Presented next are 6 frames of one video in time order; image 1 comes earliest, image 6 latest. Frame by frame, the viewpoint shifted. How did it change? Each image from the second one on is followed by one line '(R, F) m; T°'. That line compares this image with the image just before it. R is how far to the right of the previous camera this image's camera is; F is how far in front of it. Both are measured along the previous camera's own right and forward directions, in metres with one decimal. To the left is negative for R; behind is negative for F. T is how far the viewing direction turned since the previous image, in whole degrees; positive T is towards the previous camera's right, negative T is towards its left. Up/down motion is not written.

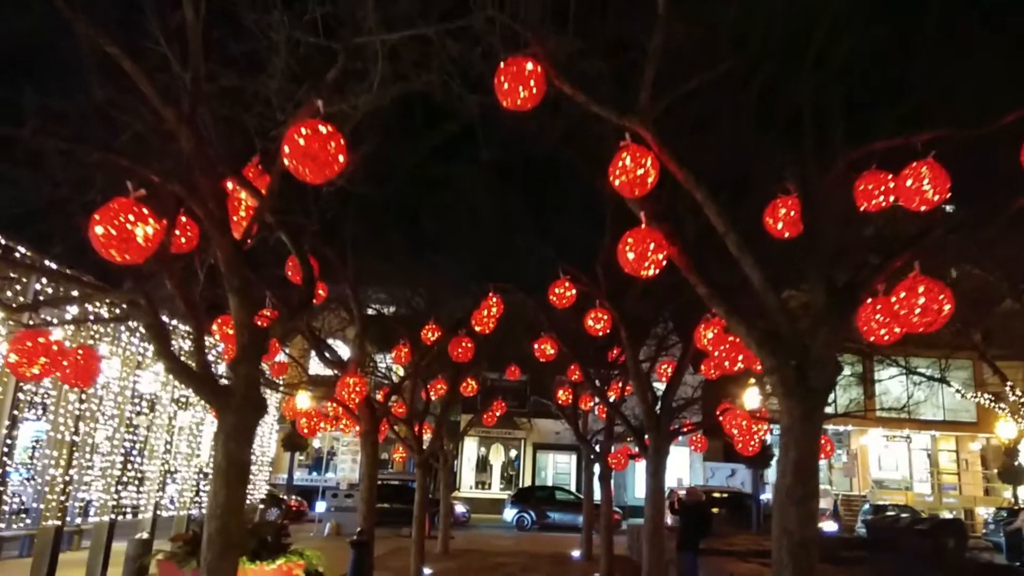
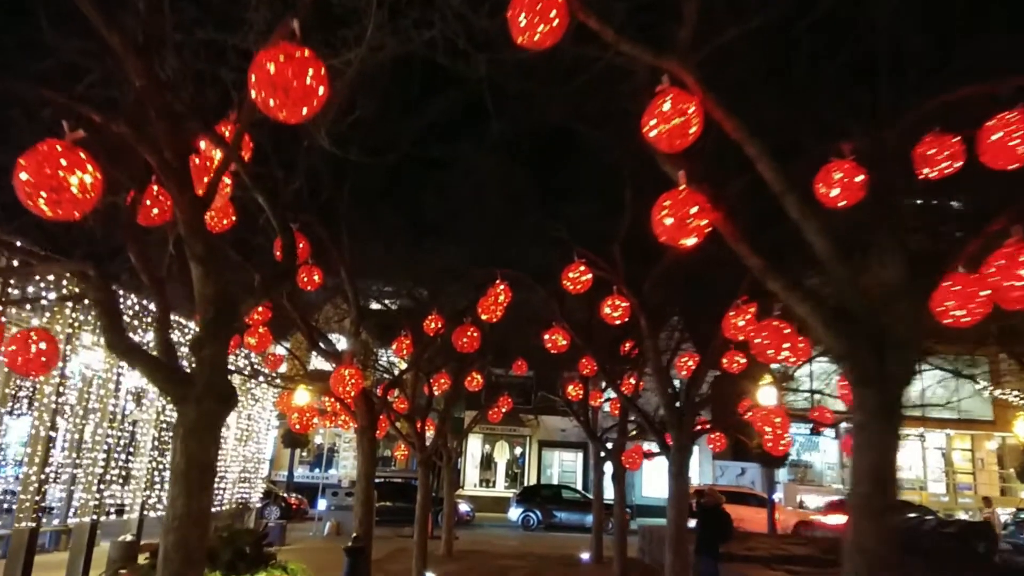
(-0.1, +0.8) m; 0°
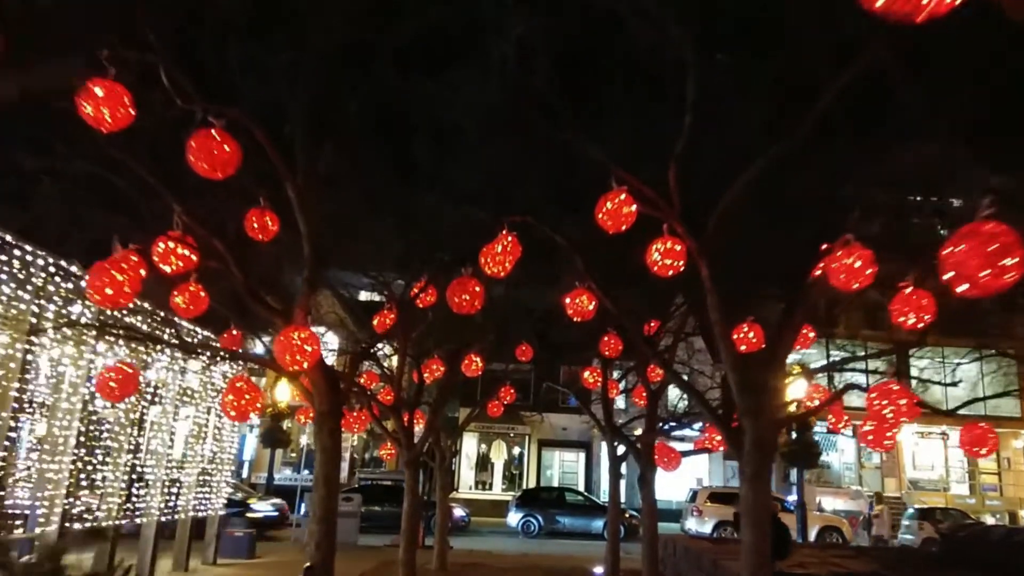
(-0.2, +2.4) m; 0°
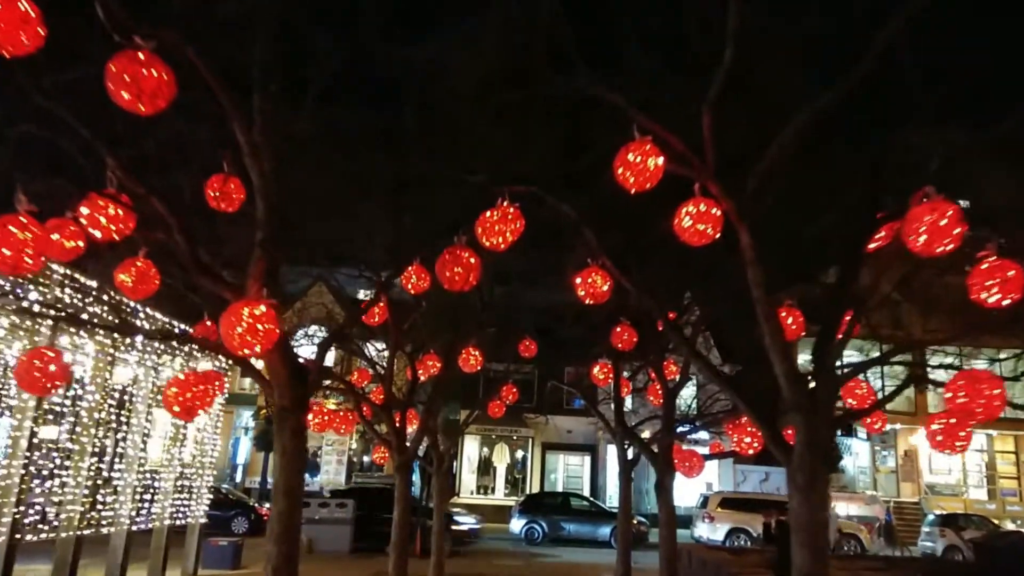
(0.0, +1.1) m; 0°
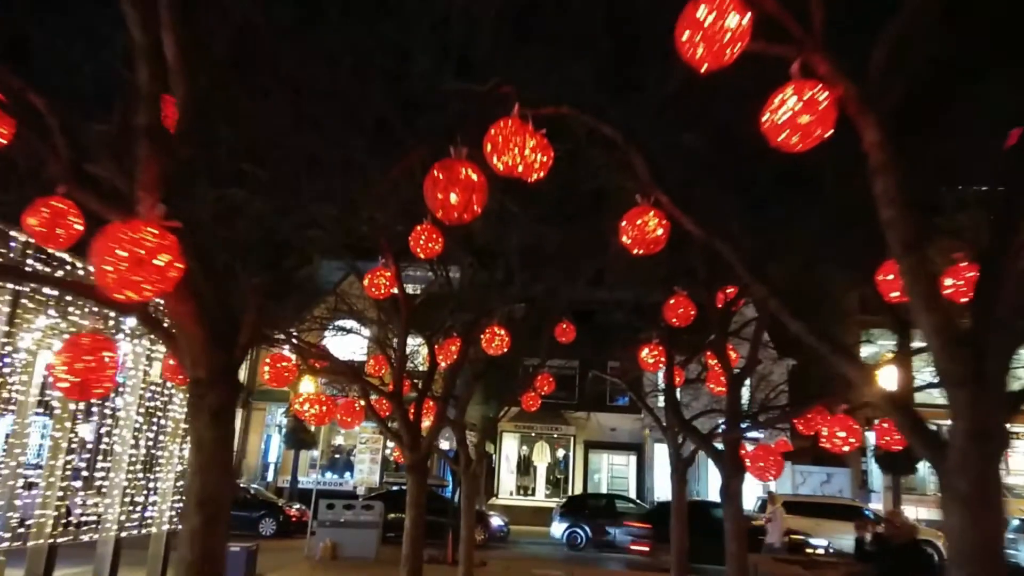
(+0.1, +1.7) m; -3°
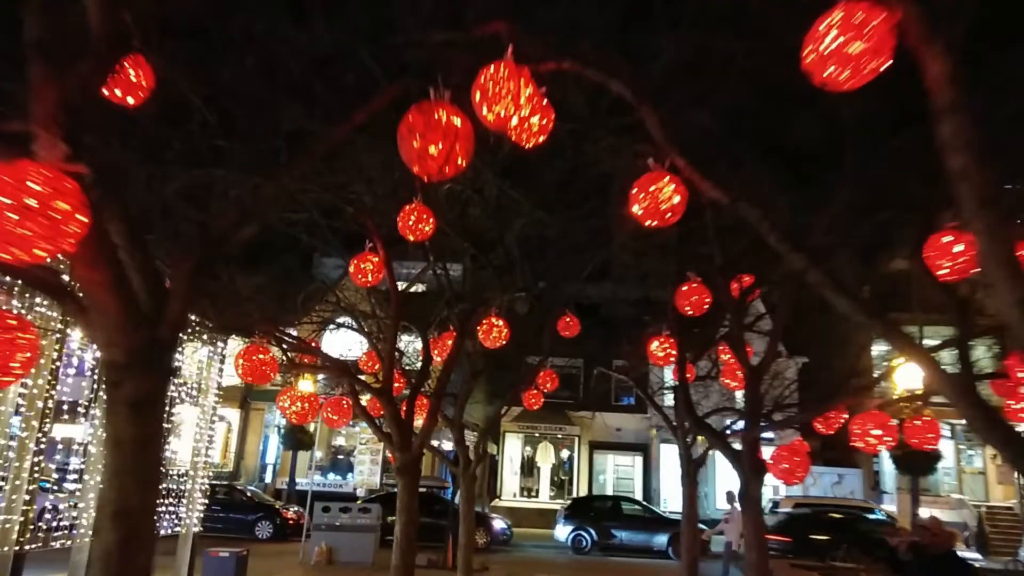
(+0.1, +0.7) m; 0°
